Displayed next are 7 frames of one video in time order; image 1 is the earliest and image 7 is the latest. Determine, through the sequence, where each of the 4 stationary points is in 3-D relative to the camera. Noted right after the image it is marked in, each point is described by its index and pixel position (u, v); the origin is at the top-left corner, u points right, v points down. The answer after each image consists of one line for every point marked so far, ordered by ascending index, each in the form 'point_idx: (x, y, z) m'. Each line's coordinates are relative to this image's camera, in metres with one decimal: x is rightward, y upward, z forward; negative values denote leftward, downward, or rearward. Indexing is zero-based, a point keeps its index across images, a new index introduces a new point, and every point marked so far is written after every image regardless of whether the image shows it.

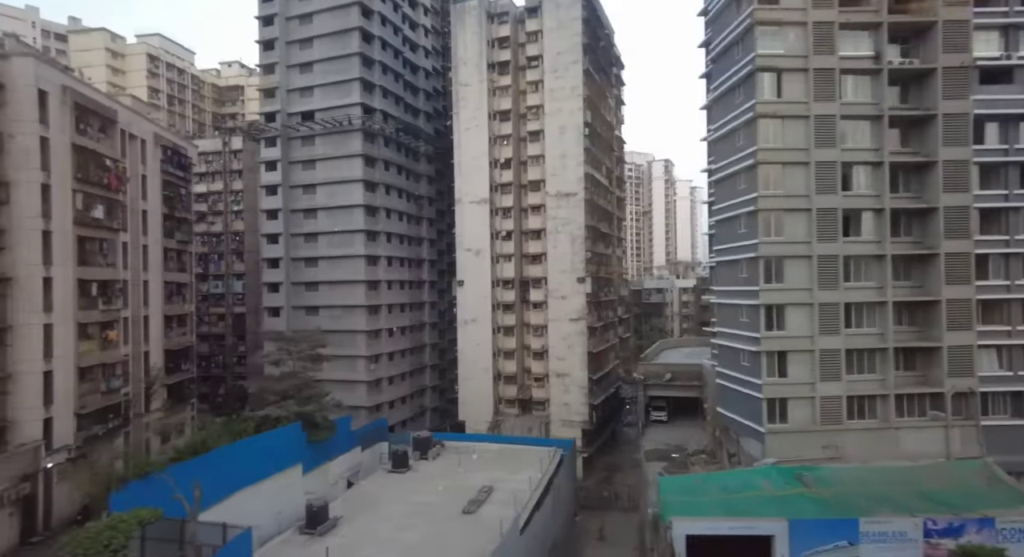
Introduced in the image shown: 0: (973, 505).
0: (+16.1, -7.8, +20.1) m
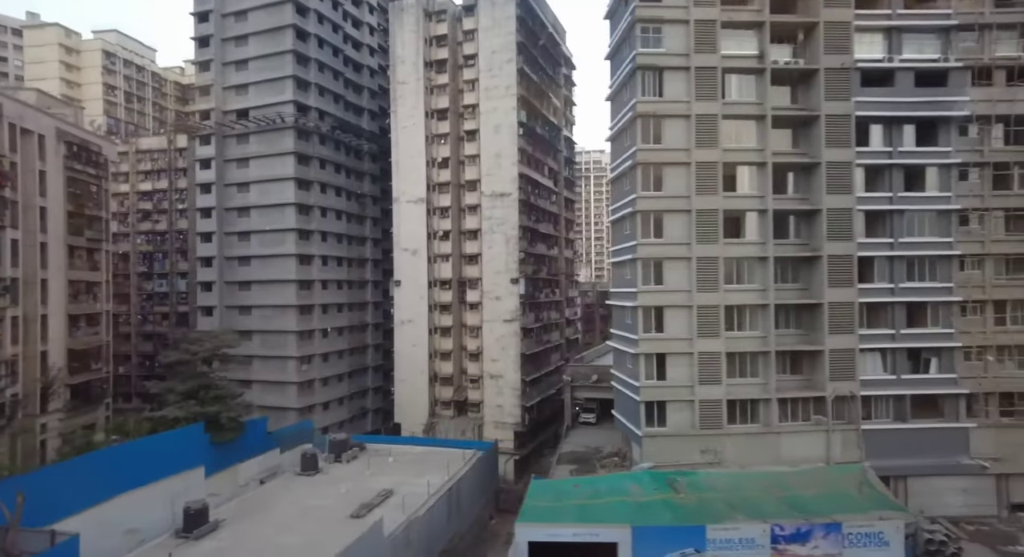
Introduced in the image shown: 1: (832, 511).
0: (+11.0, -7.9, +19.8) m
1: (+10.9, -7.9, +19.4) m
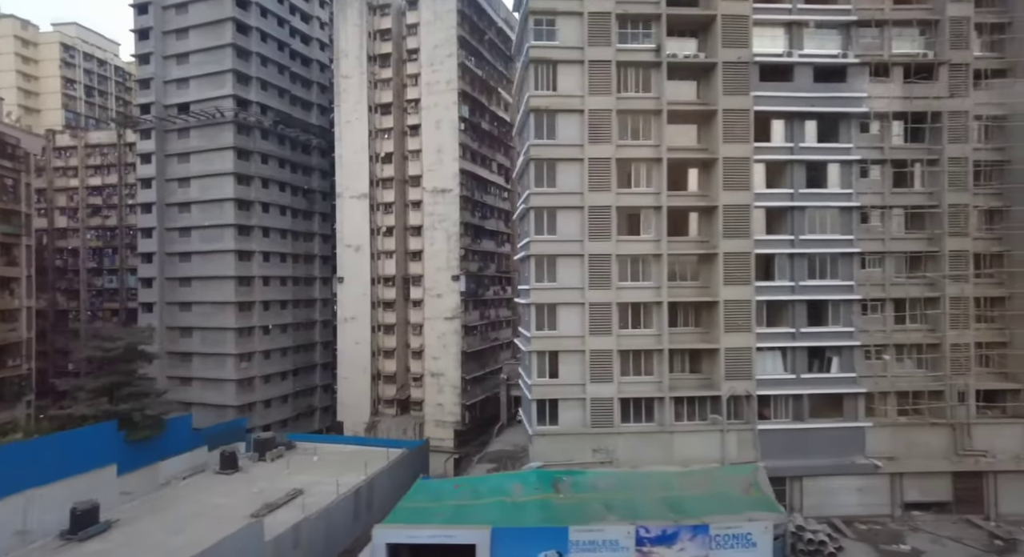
0: (+6.5, -7.8, +19.6) m
1: (+6.4, -7.8, +19.2) m
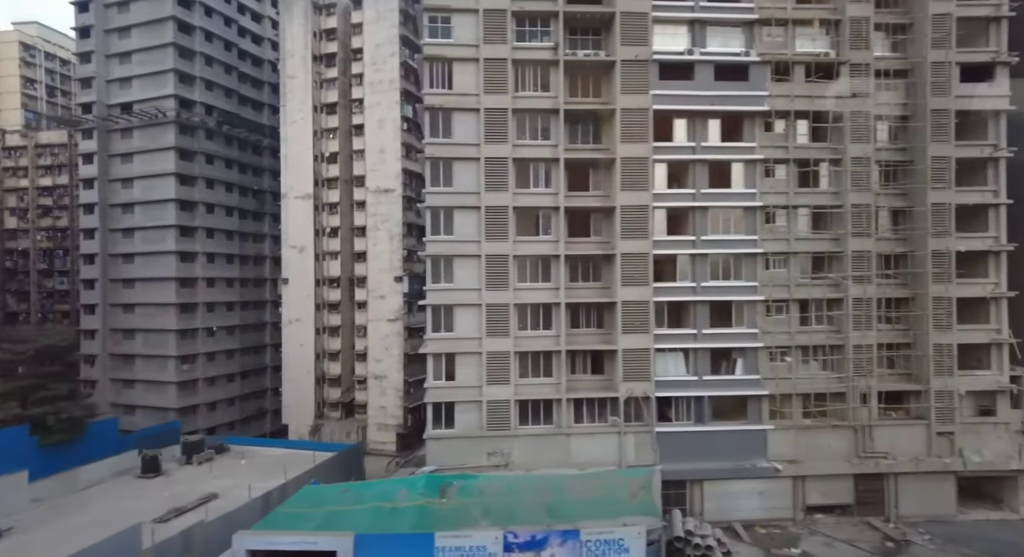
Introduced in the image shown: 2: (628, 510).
0: (+2.4, -7.8, +19.2) m
1: (+2.2, -7.8, +18.8) m
2: (+3.9, -7.8, +19.5) m
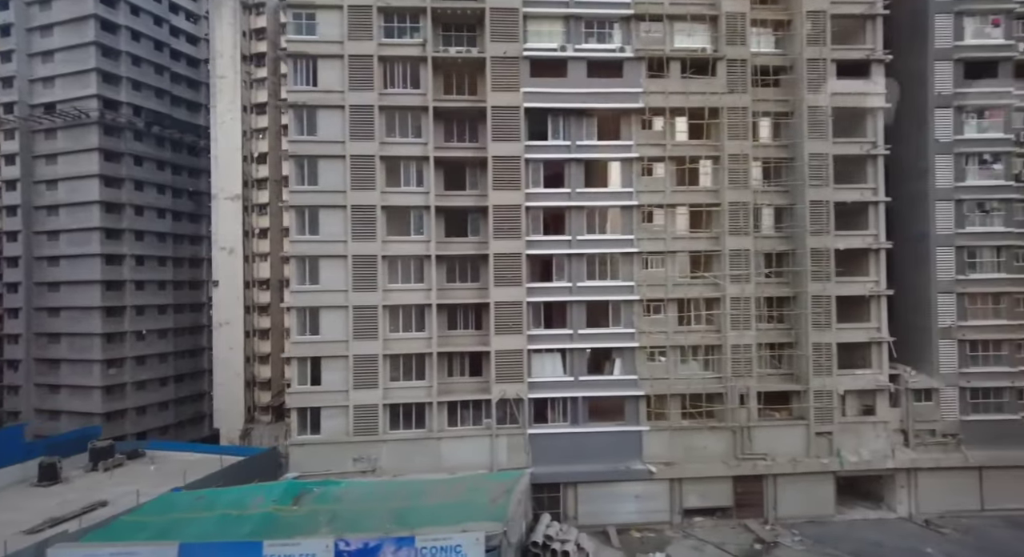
0: (-2.7, -7.8, +18.8) m
1: (-2.8, -7.8, +18.4) m
2: (-1.2, -7.8, +19.1) m
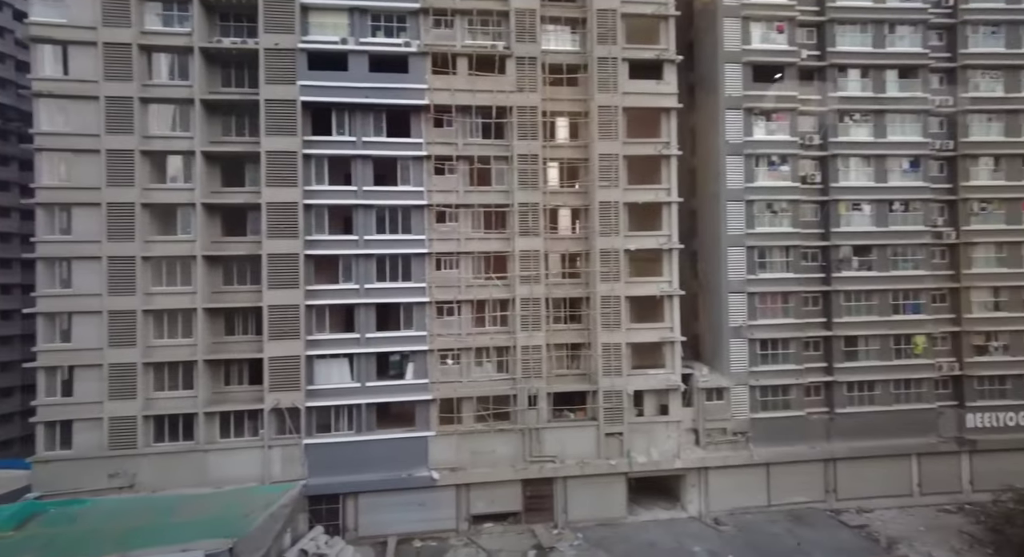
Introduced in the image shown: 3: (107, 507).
0: (-10.9, -7.9, +17.5) m
1: (-11.0, -7.9, +17.1) m
2: (-9.4, -7.9, +17.9) m
3: (-13.8, -7.8, +19.5) m
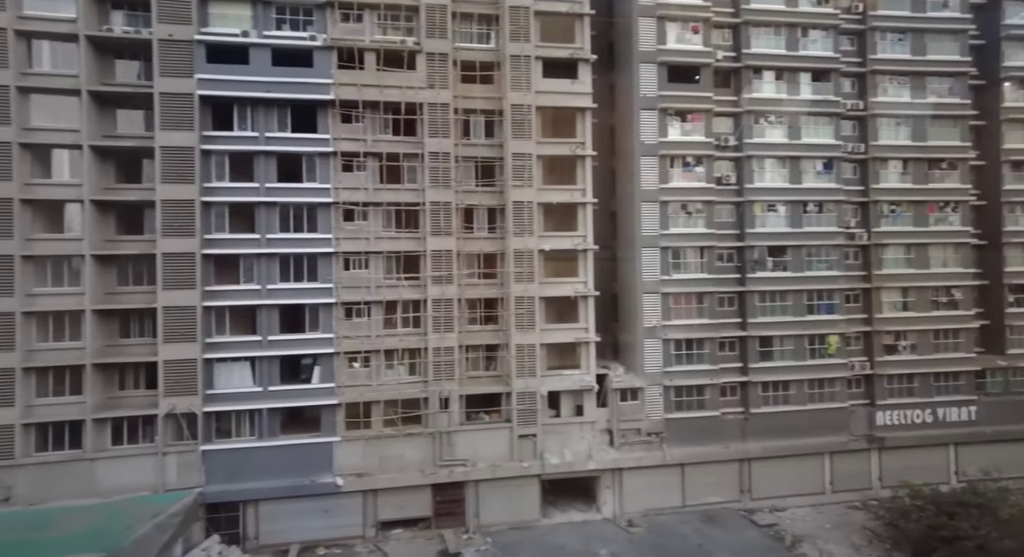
0: (-14.2, -7.9, +16.6) m
1: (-14.2, -7.9, +16.2) m
2: (-12.7, -7.9, +17.0) m
3: (-17.1, -7.8, +18.5) m
